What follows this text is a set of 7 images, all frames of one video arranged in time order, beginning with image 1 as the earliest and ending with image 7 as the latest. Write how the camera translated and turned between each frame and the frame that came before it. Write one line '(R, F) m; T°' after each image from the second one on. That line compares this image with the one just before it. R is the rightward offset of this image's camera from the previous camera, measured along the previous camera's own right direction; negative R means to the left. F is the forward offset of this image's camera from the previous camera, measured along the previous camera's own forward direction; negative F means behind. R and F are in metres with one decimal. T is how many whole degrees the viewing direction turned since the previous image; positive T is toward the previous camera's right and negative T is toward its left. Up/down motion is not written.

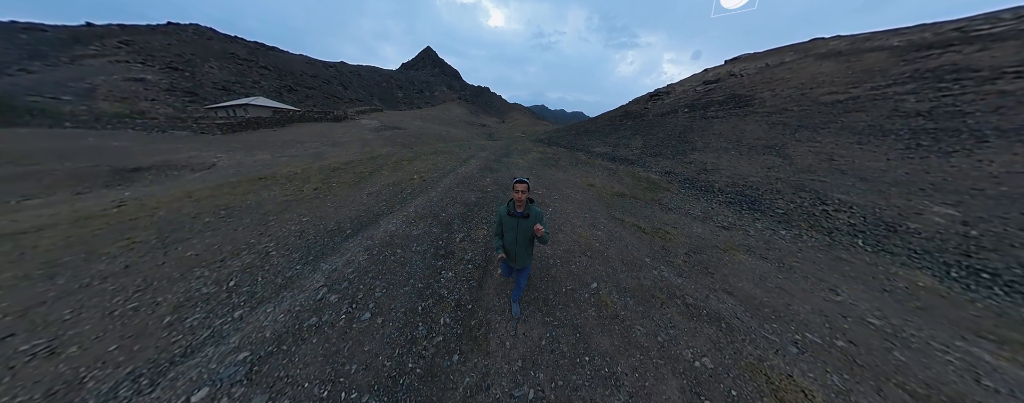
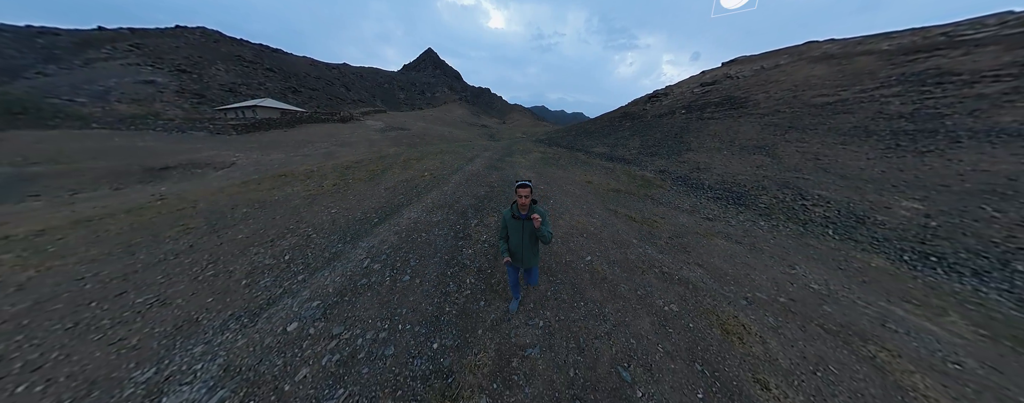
(-0.2, -0.9) m; 0°
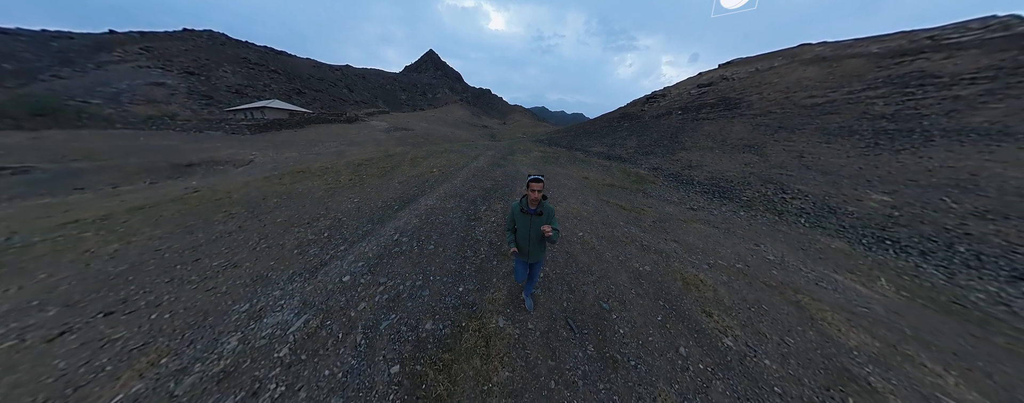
(-0.1, -1.0) m; 0°
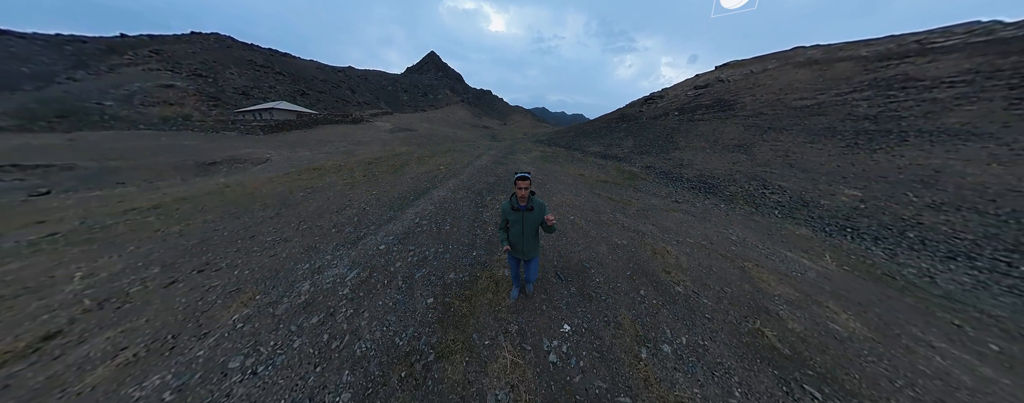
(-0.1, -1.1) m; 0°
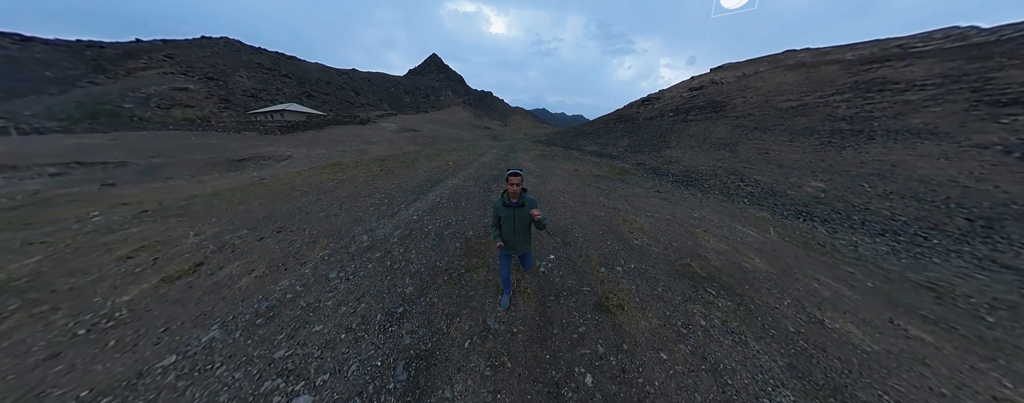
(-0.1, -1.6) m; 0°
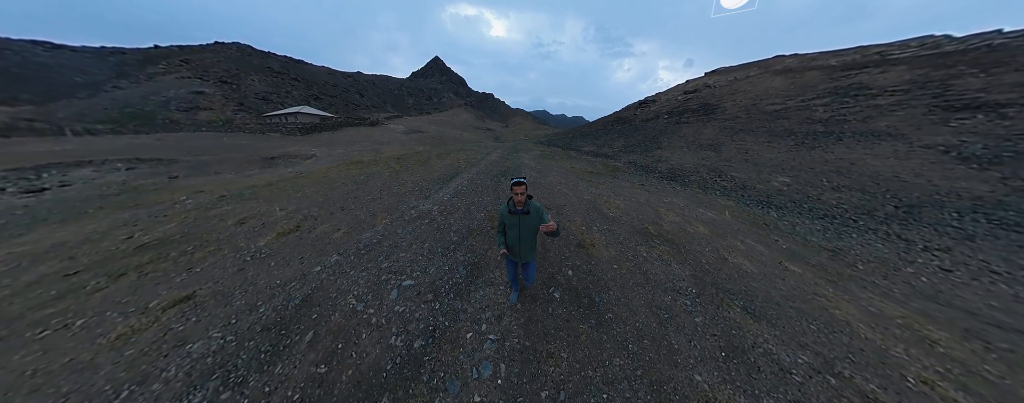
(-0.3, -2.0) m; 0°
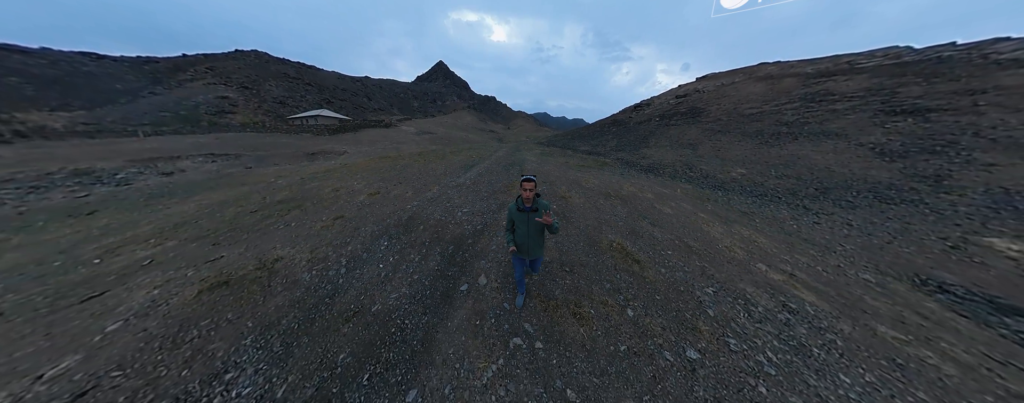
(-0.4, -3.4) m; 0°
